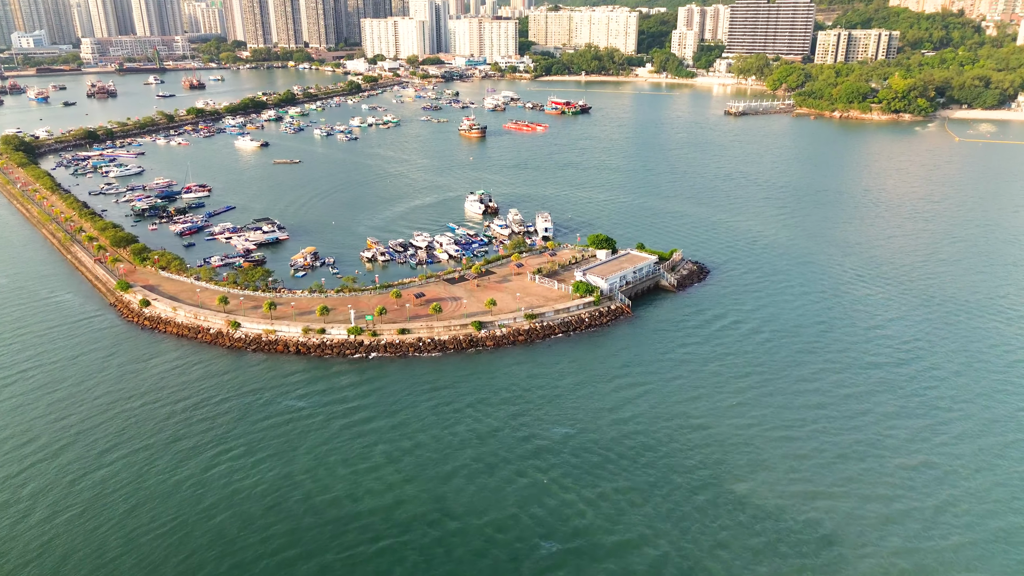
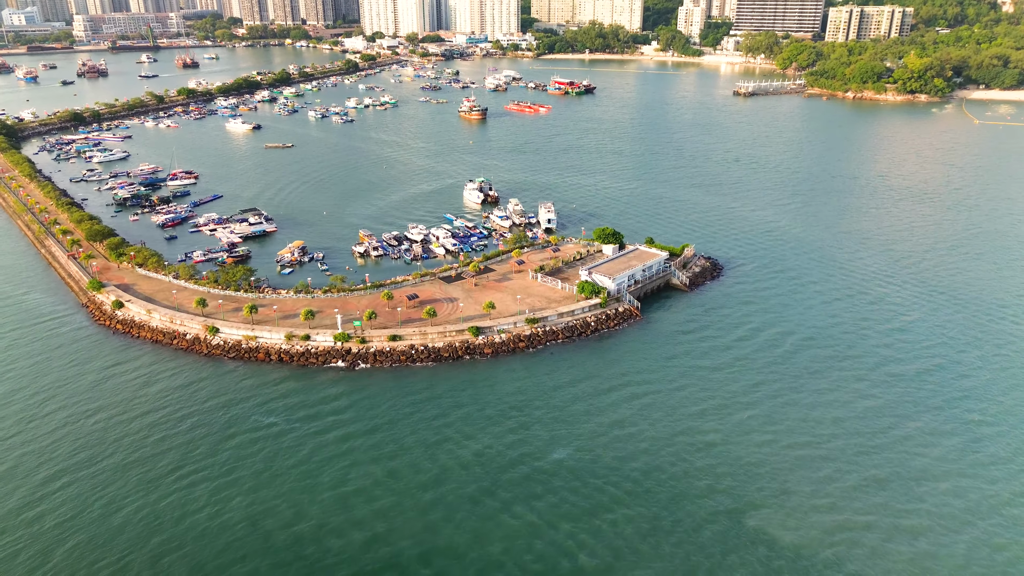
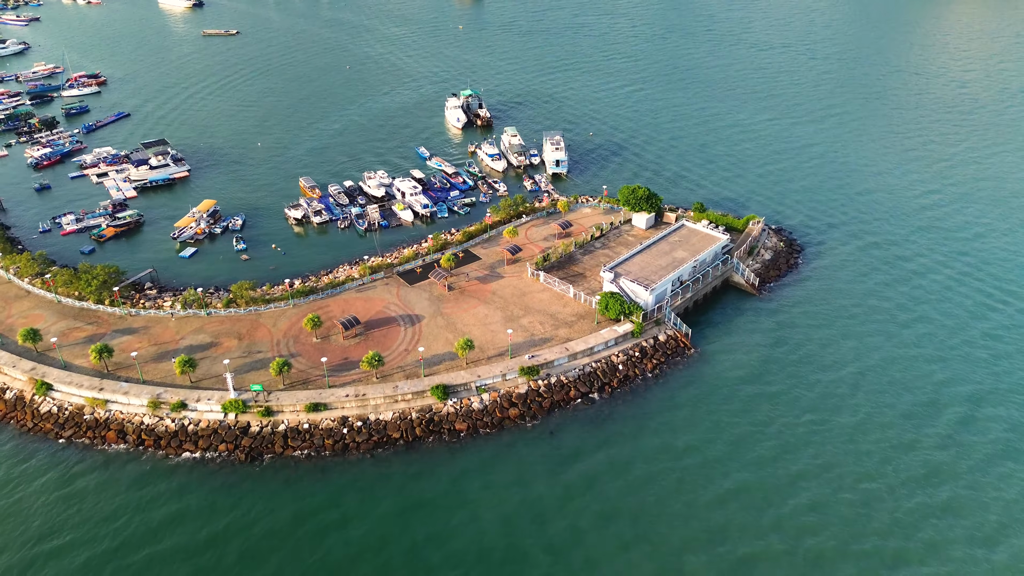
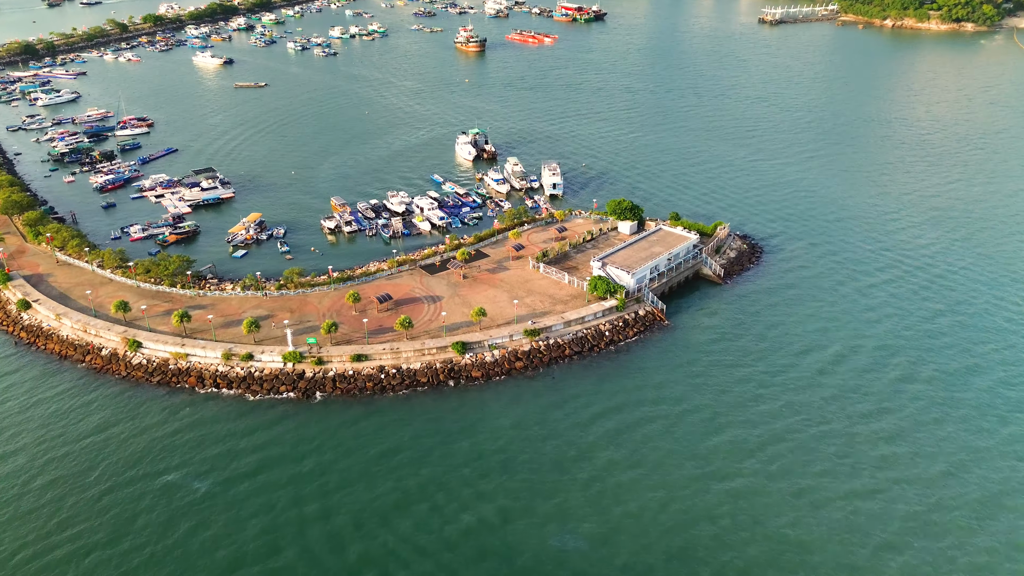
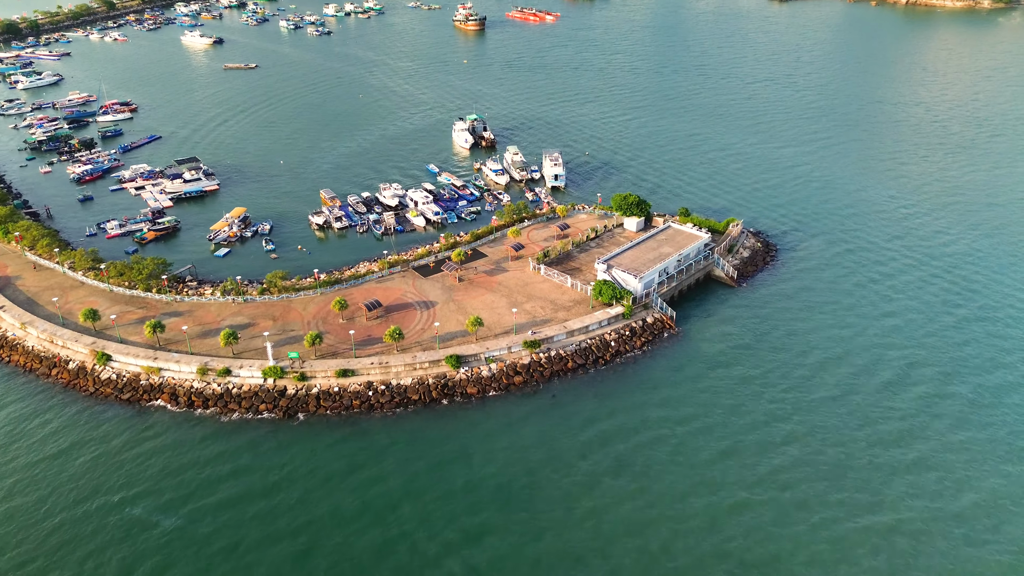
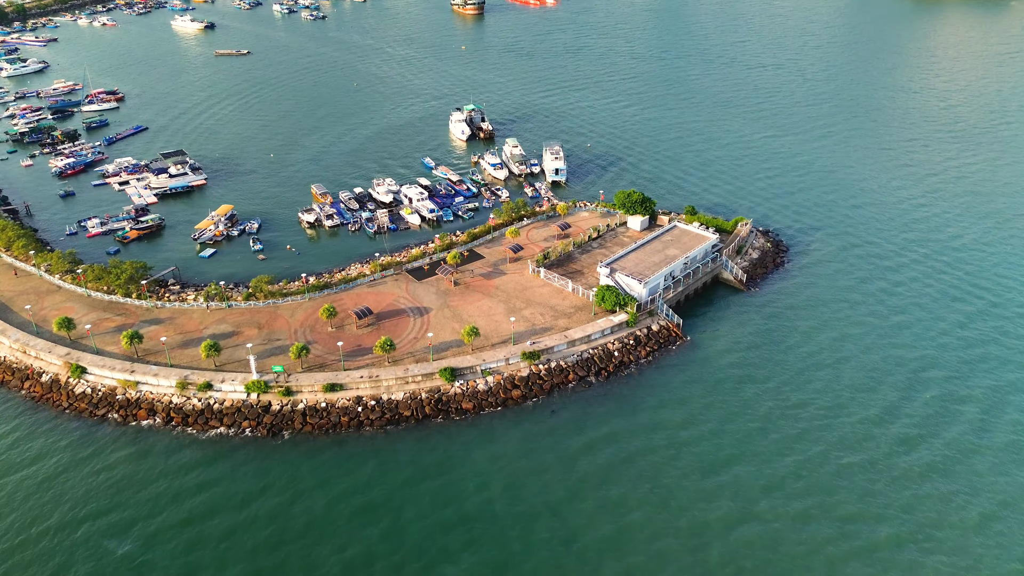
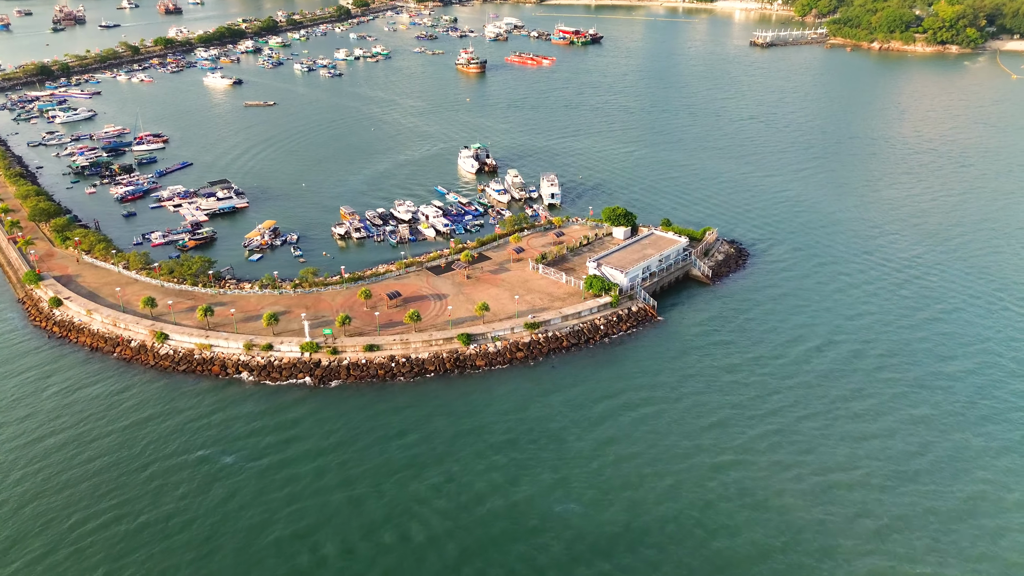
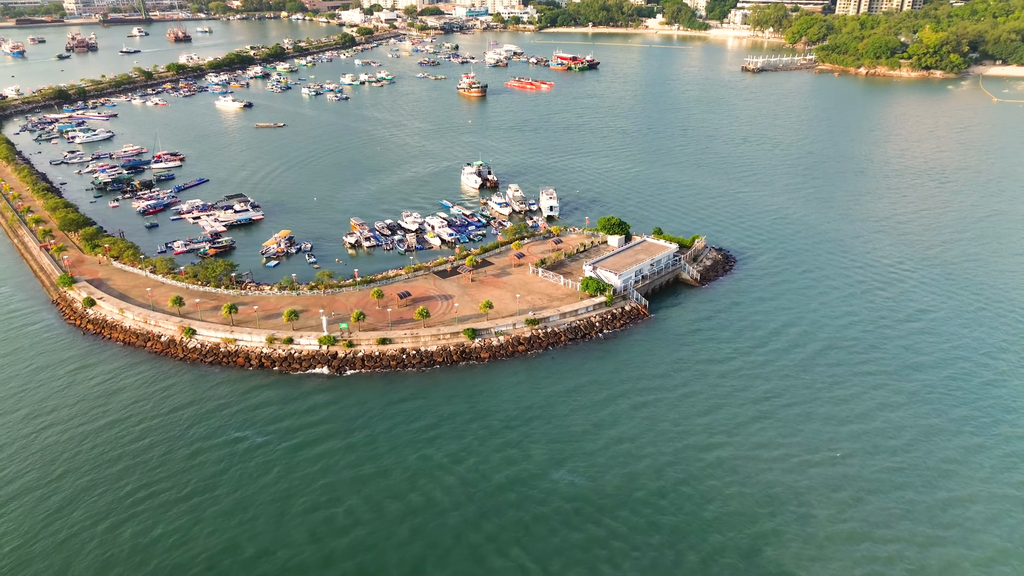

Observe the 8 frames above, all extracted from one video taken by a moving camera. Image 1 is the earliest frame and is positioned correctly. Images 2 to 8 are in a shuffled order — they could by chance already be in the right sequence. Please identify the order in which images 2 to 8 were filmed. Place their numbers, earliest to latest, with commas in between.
2, 8, 7, 4, 5, 6, 3
